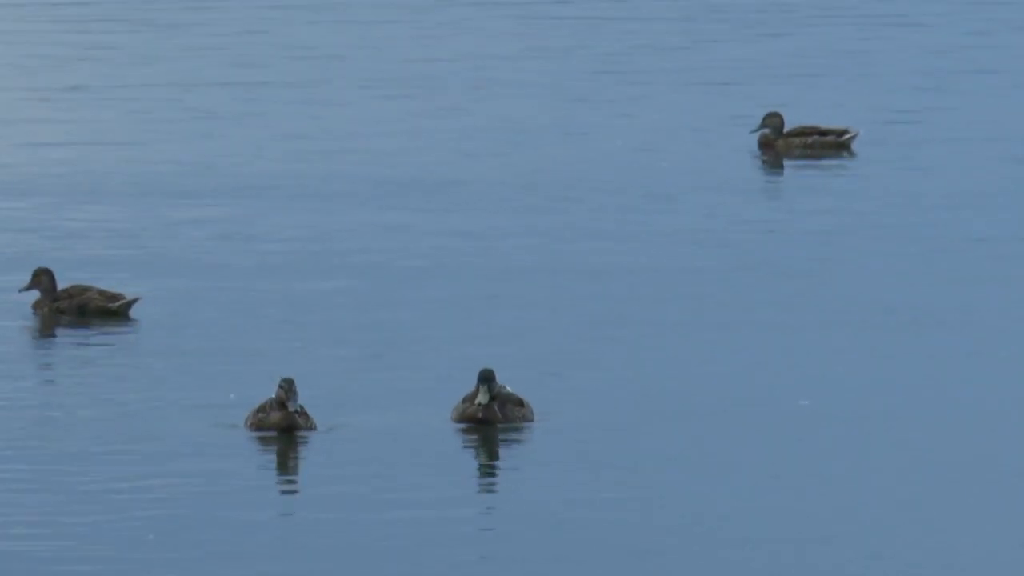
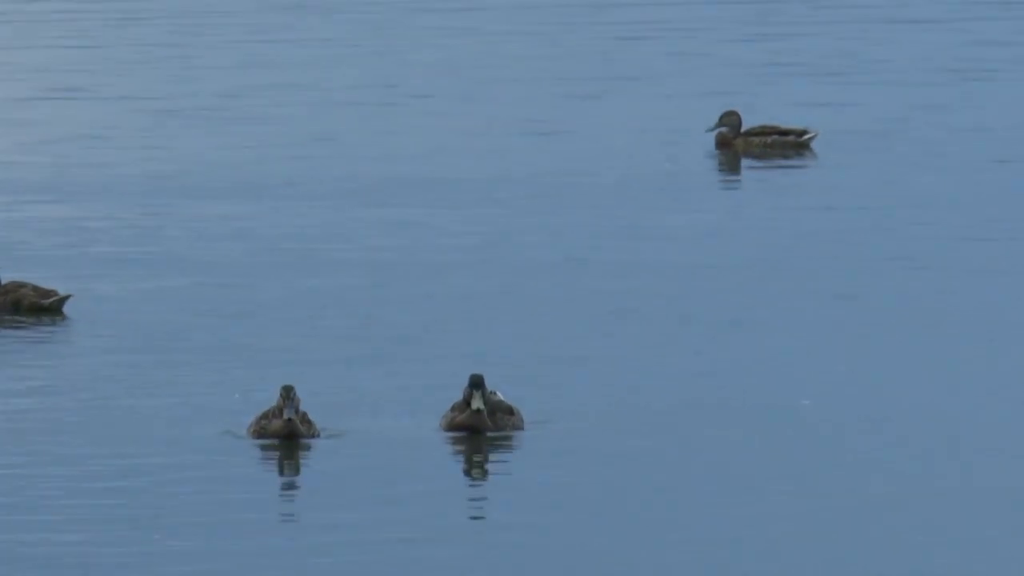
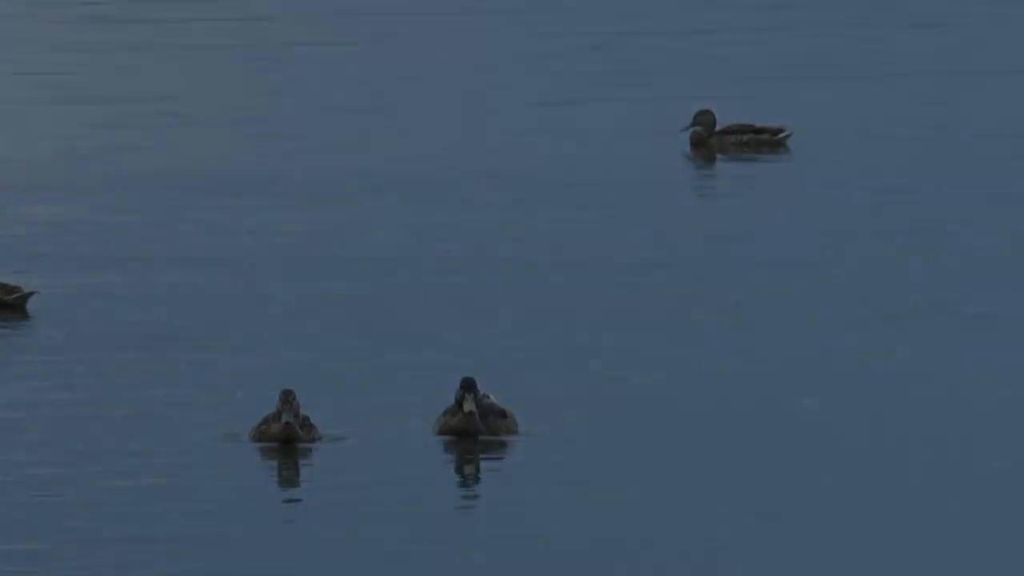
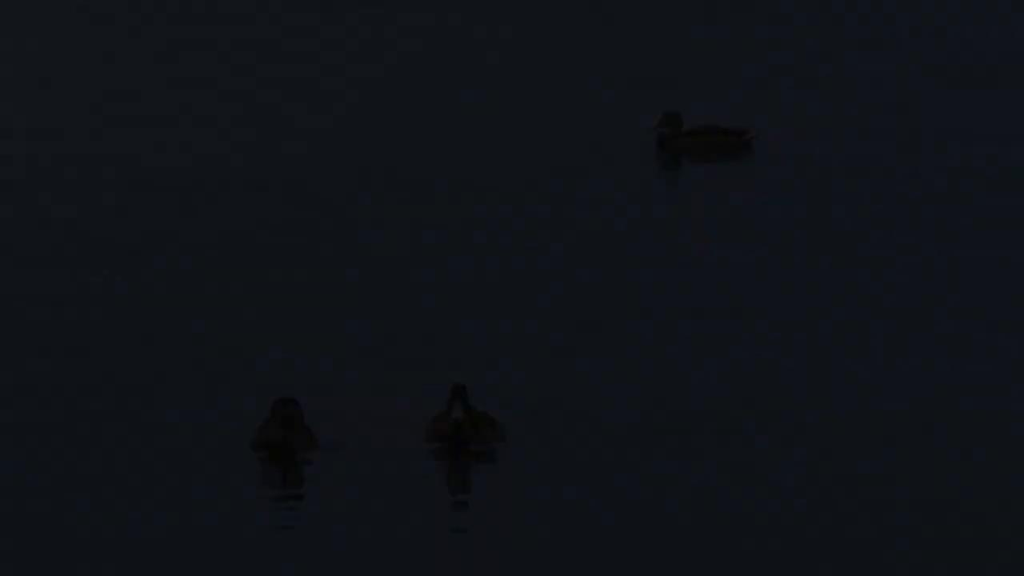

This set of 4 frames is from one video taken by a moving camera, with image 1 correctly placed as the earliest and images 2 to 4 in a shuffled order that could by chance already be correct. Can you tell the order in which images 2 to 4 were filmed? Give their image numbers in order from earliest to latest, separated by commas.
2, 3, 4
